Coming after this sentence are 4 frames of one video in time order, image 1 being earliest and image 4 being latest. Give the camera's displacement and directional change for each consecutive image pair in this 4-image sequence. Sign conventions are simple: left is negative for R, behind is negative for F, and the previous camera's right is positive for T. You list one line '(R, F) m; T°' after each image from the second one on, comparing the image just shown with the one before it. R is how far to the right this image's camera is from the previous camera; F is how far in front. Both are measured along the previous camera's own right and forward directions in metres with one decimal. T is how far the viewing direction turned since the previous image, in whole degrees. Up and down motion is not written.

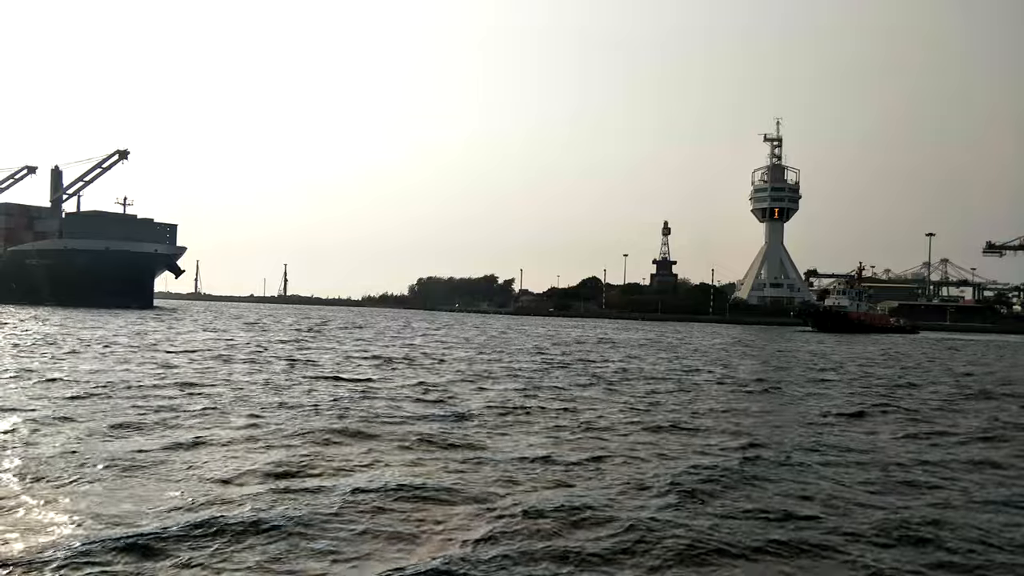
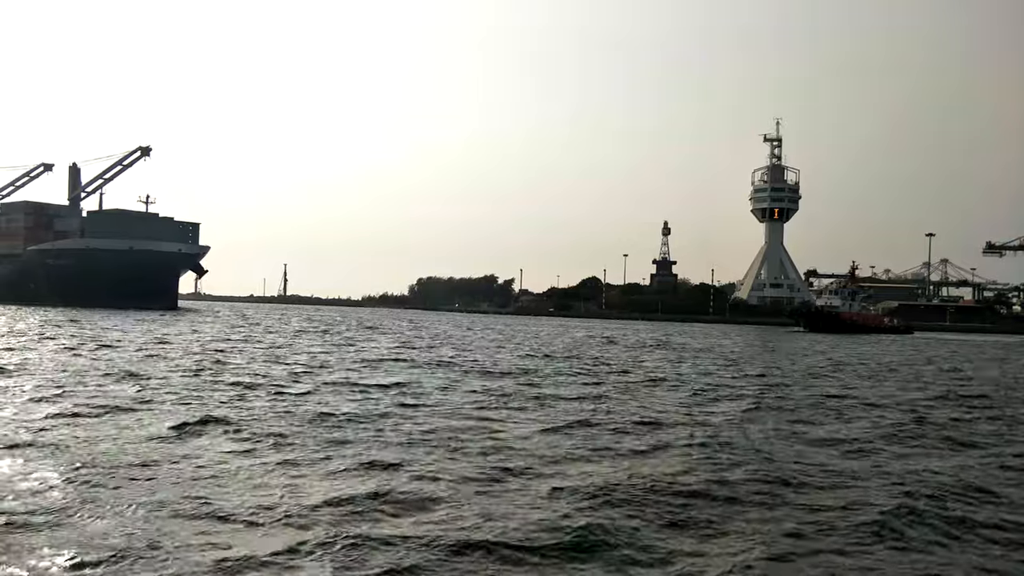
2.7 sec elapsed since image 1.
(-0.5, -0.3) m; 0°
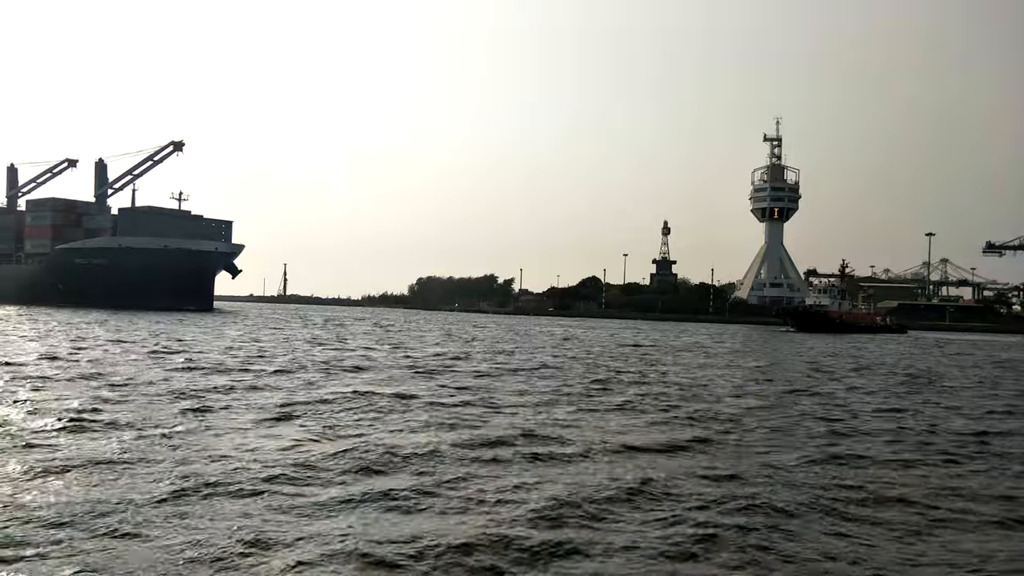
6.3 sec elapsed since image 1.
(-0.4, -1.0) m; 0°
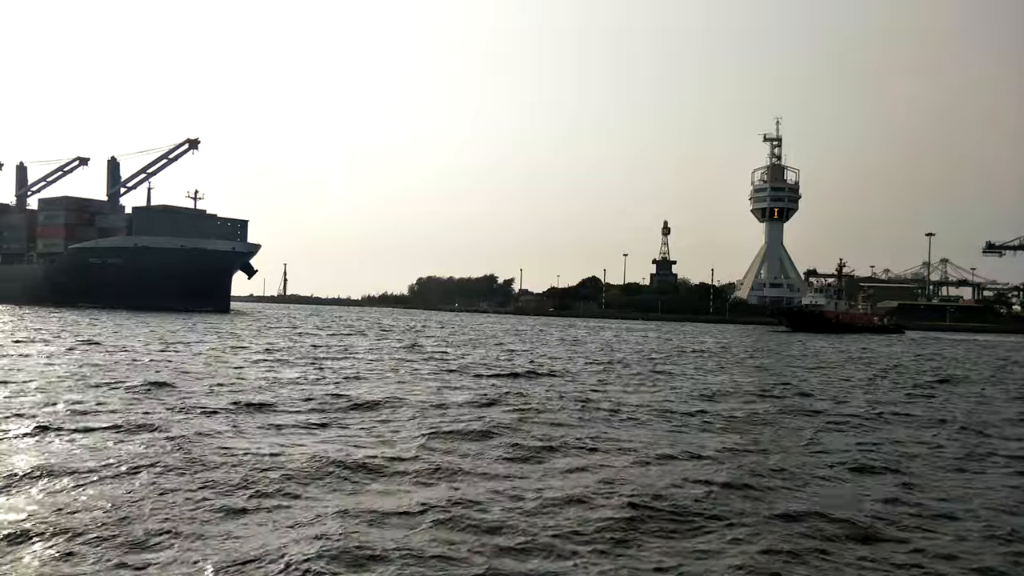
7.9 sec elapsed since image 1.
(-0.3, -0.3) m; 0°
